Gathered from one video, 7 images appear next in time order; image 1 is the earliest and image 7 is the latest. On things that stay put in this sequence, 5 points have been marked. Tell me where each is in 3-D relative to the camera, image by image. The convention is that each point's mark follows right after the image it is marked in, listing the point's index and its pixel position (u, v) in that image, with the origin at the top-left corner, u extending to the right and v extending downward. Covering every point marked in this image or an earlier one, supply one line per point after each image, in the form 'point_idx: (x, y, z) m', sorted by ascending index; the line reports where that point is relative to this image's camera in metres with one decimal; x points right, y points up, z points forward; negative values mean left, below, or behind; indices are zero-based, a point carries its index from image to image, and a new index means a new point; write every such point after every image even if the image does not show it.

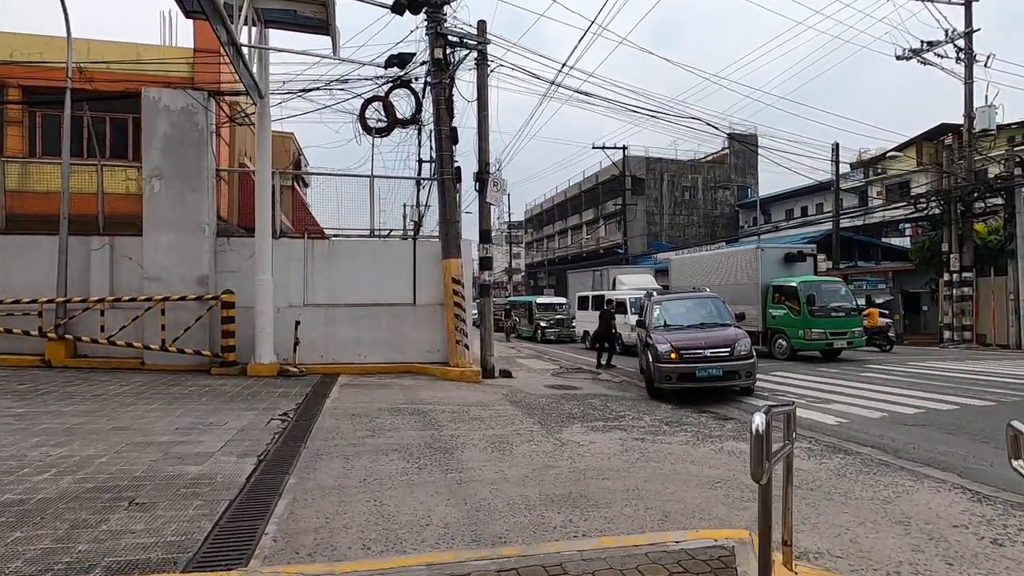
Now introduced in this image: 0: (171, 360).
0: (-7.9, -1.7, +12.4) m
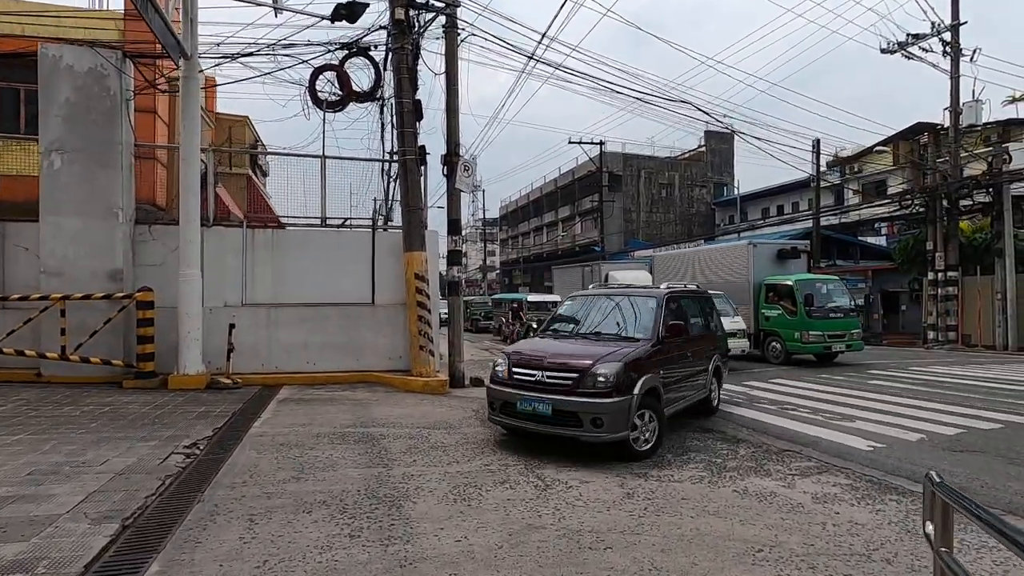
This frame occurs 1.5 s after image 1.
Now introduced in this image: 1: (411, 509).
0: (-8.5, -1.6, +10.4) m
1: (-0.9, -2.1, +5.0) m
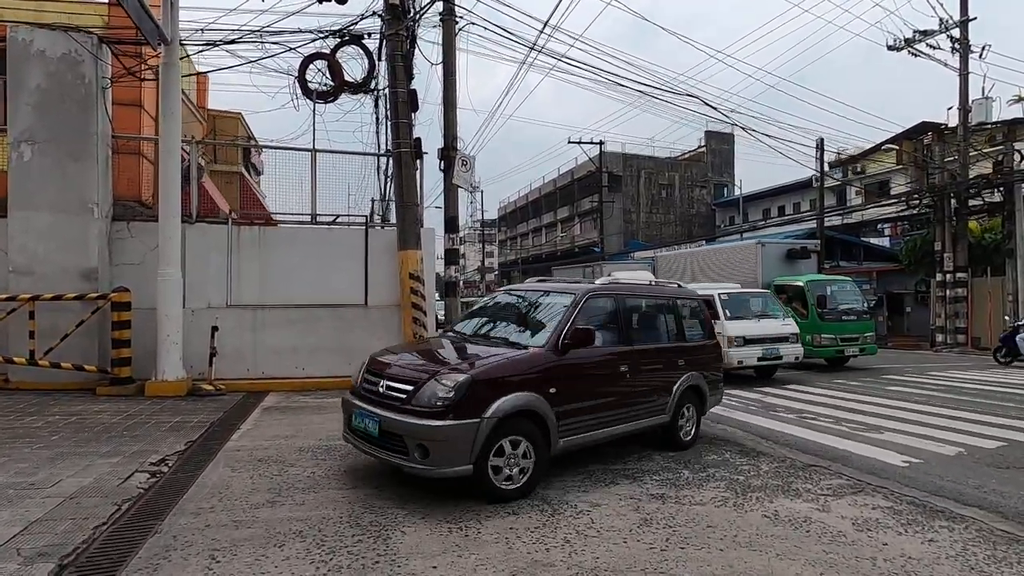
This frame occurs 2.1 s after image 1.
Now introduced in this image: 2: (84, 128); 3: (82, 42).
0: (-8.5, -1.6, +9.7) m
1: (-0.9, -2.1, +4.4) m
2: (-7.9, +2.9, +9.9) m
3: (-8.0, +4.6, +10.0) m
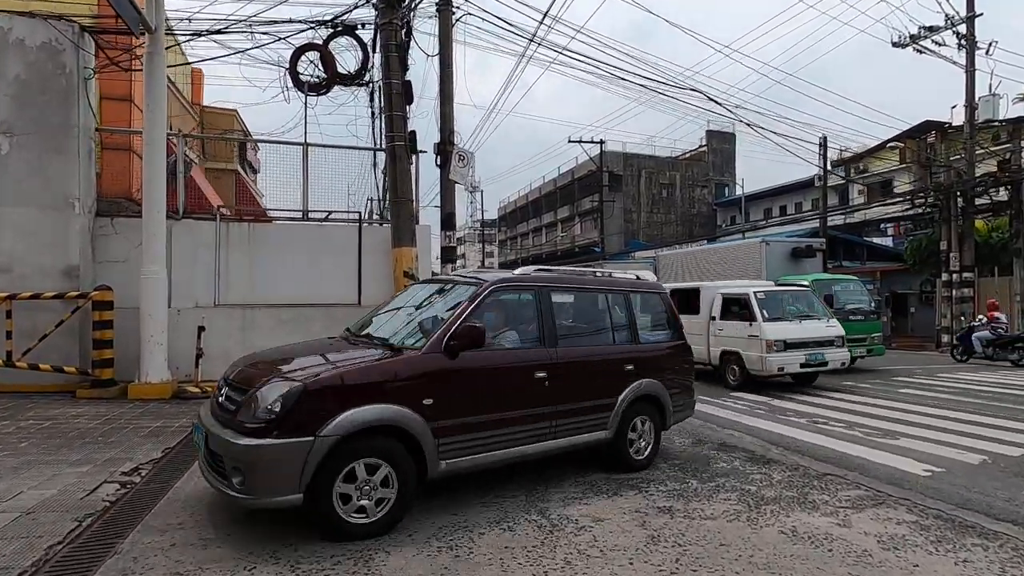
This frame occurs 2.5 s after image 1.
0: (-8.5, -1.6, +9.3) m
1: (-1.0, -2.0, +4.0) m
2: (-8.0, +3.0, +9.6) m
3: (-8.1, +4.6, +9.6) m
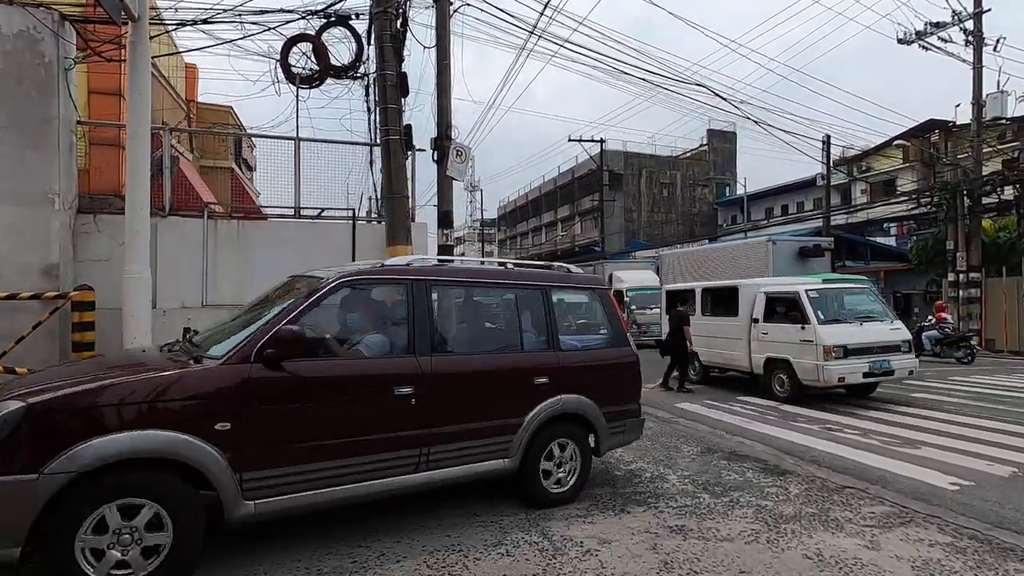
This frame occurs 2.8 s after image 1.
0: (-8.5, -1.6, +8.9) m
1: (-1.0, -2.0, +3.6) m
2: (-8.0, +3.0, +9.1) m
3: (-8.1, +4.6, +9.2) m
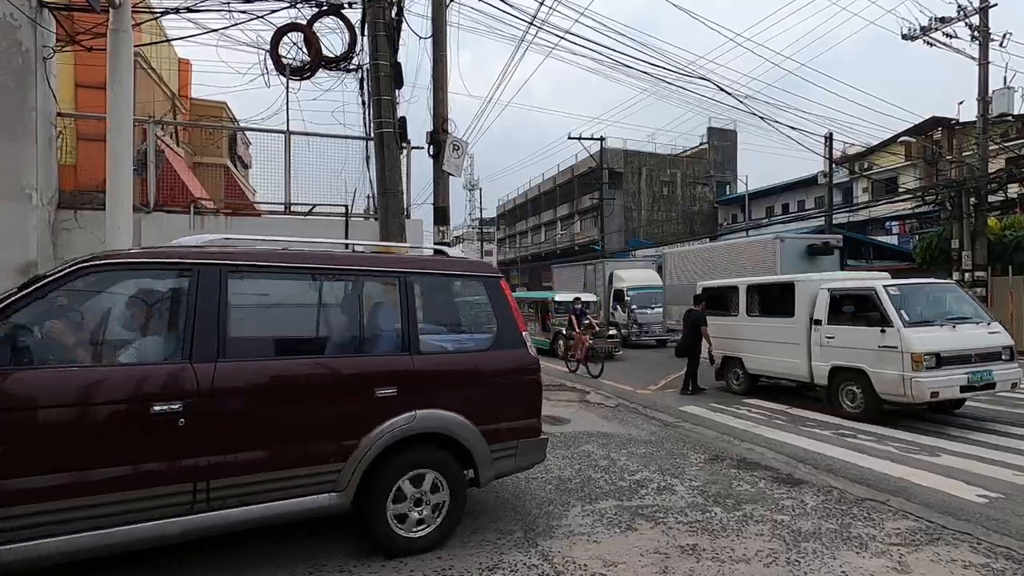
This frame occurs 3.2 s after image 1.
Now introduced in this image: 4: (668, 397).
0: (-8.6, -1.6, +8.5) m
1: (-1.0, -2.0, +3.2) m
2: (-8.0, +3.0, +8.7) m
3: (-8.1, +4.6, +8.8) m
4: (+3.4, -2.4, +11.7) m
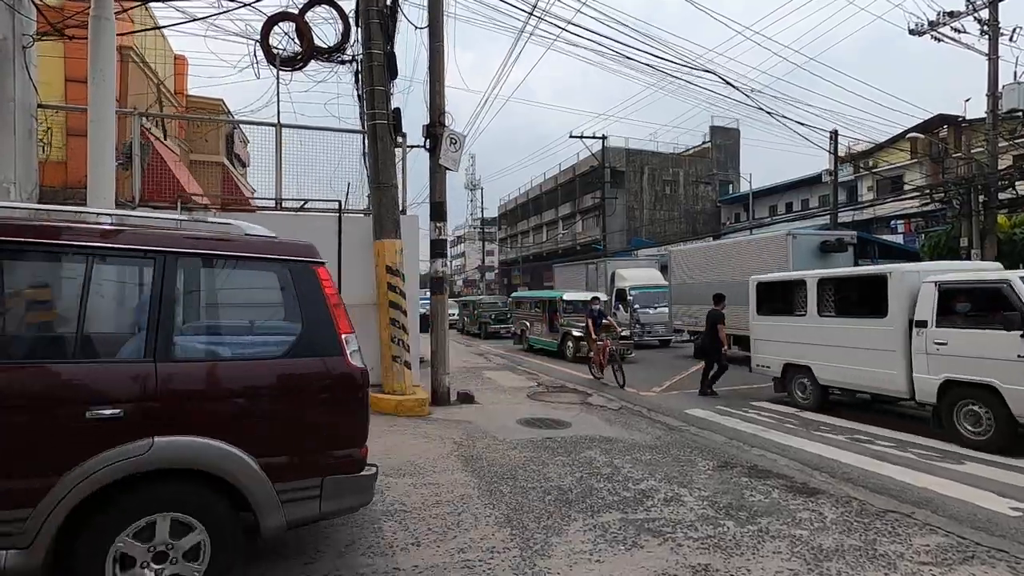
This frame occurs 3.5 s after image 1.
0: (-8.6, -1.5, +8.2) m
1: (-1.0, -2.0, +2.8) m
2: (-8.0, +3.0, +8.4) m
3: (-8.1, +4.7, +8.5) m
4: (+3.4, -2.4, +11.3) m
